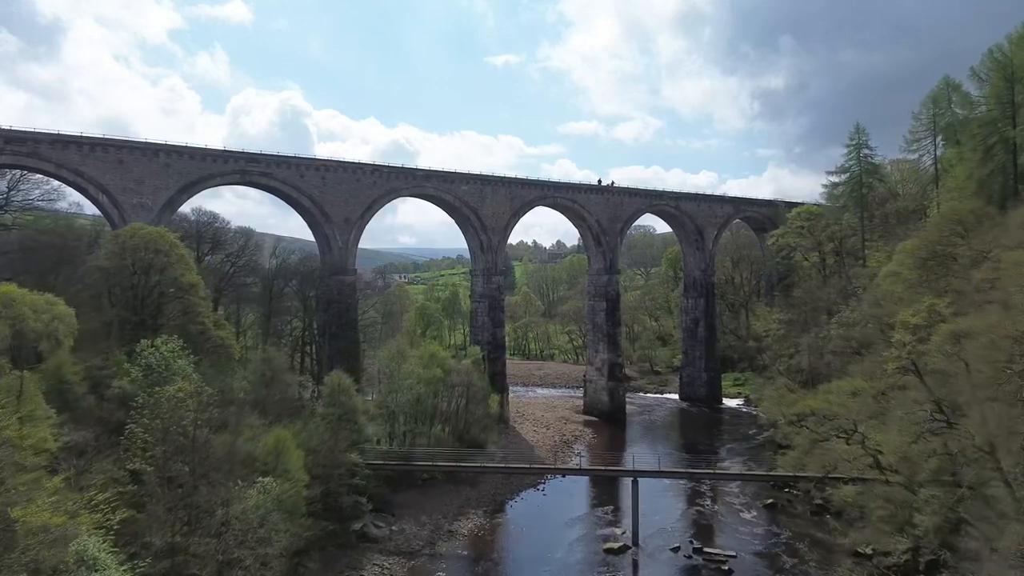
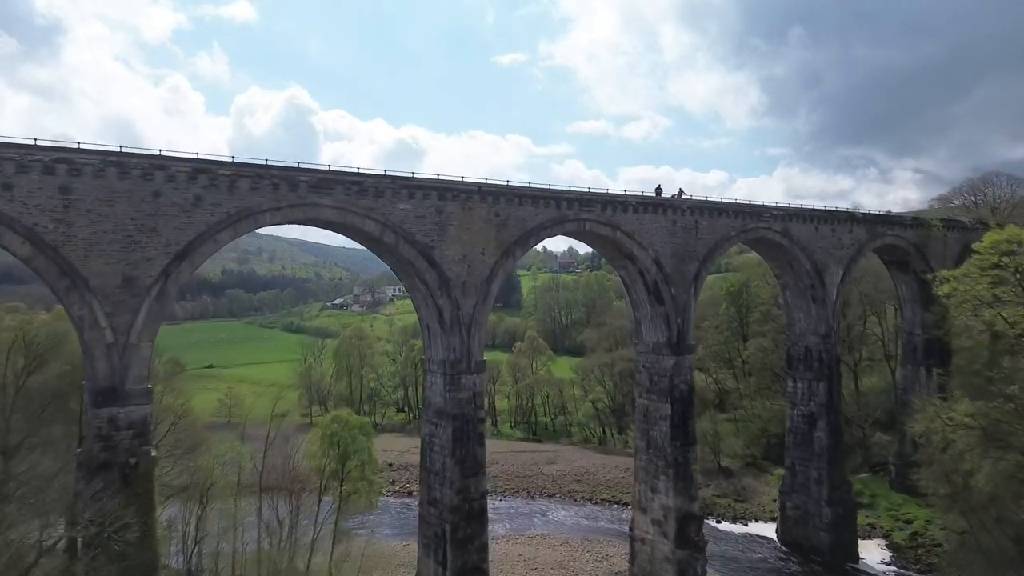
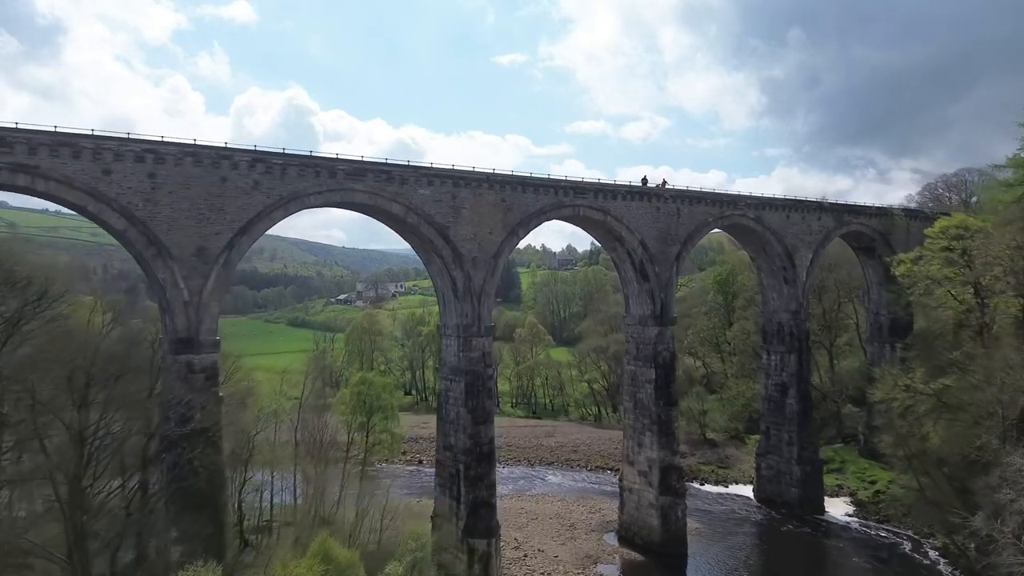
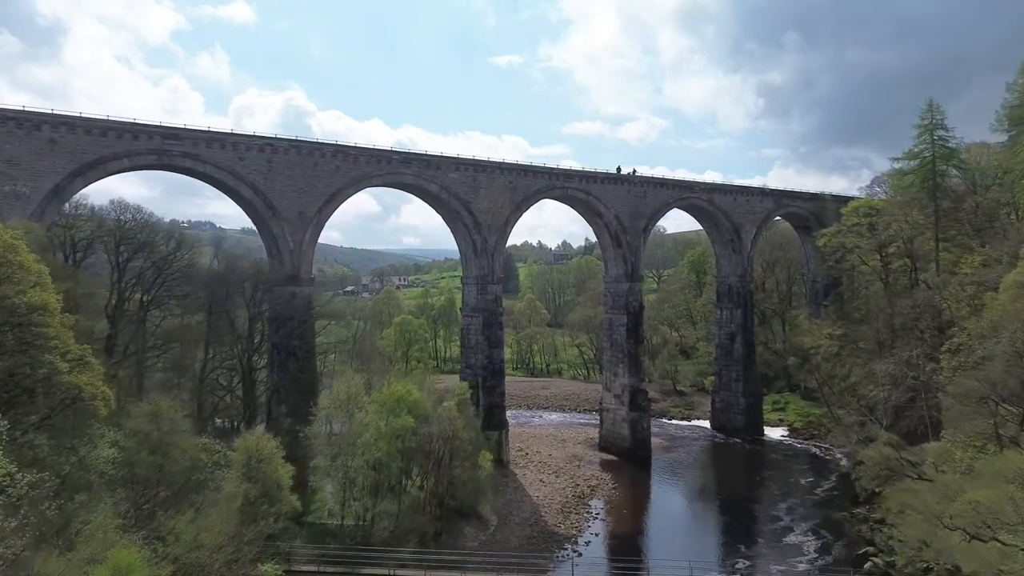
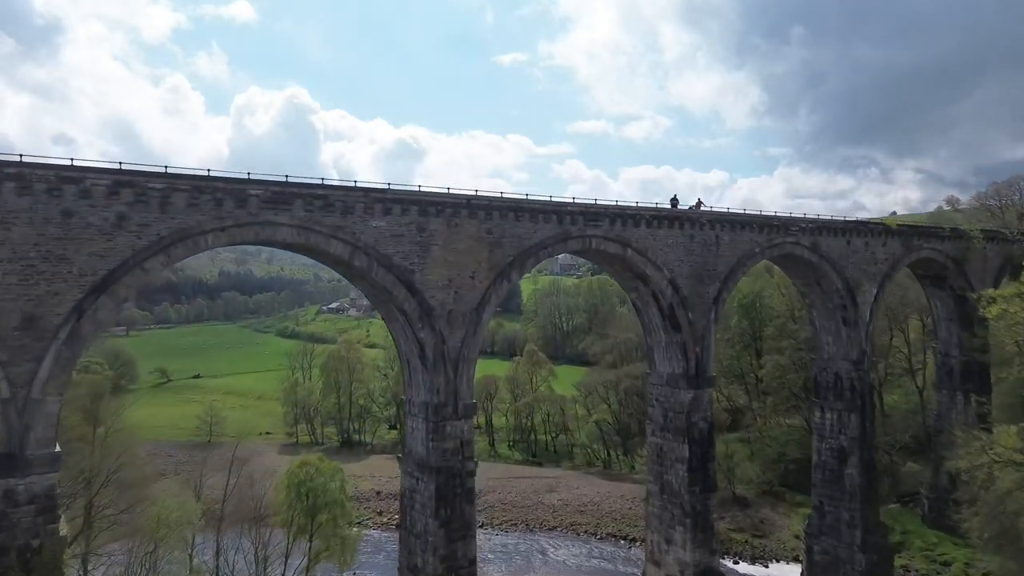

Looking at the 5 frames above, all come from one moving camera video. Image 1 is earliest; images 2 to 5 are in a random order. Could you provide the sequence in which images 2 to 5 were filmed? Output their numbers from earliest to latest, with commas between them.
4, 3, 2, 5
